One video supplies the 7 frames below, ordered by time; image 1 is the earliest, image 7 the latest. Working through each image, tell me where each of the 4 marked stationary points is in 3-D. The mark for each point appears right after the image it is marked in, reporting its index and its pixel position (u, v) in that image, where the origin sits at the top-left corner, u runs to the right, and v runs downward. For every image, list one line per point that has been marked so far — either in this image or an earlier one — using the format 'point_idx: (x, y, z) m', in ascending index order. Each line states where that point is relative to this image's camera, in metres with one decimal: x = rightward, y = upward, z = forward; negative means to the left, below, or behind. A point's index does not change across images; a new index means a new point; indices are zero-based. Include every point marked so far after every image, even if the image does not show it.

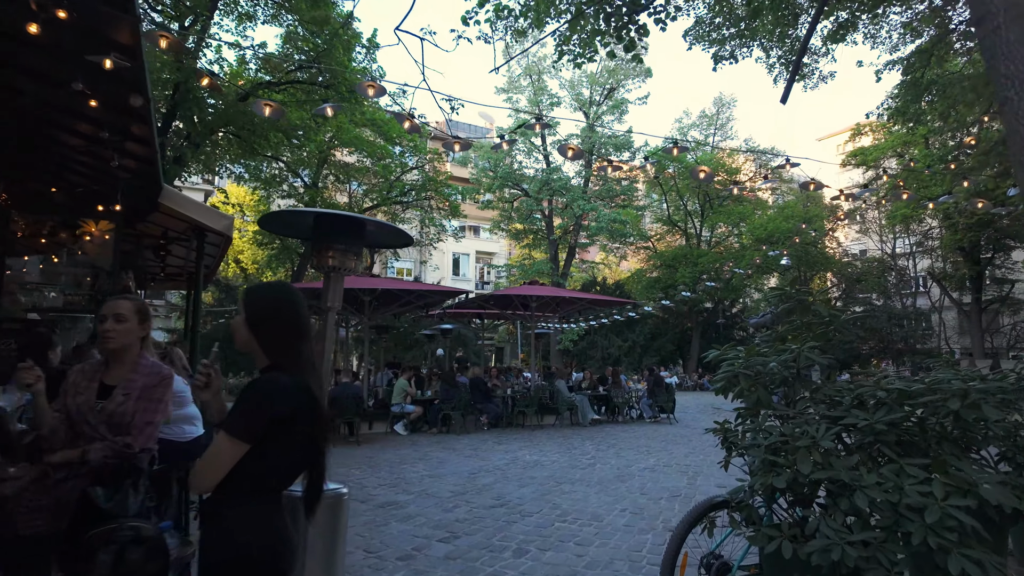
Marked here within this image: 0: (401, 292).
0: (-2.0, 0.0, +10.6) m
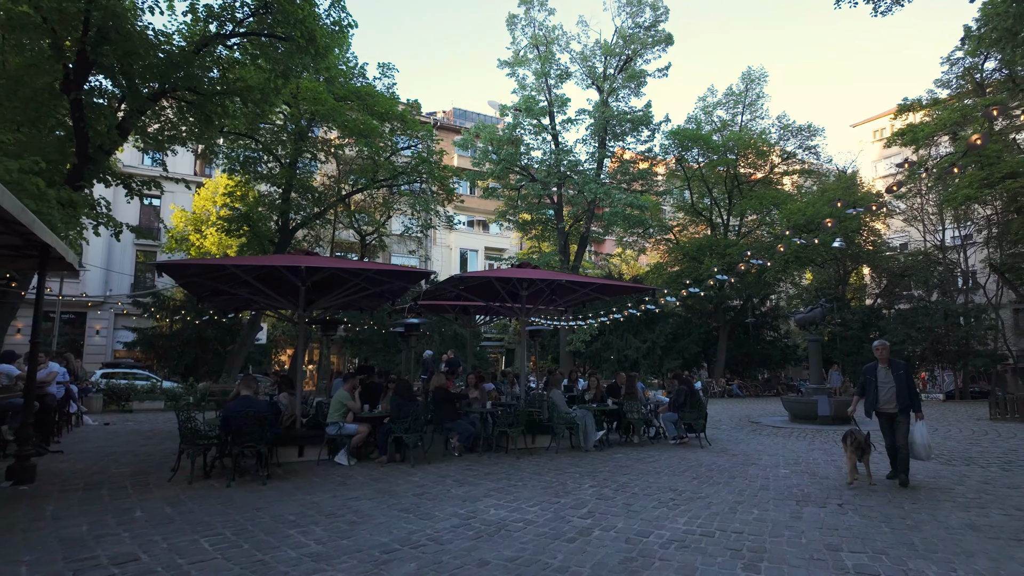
0: (-2.3, +0.2, +8.1) m
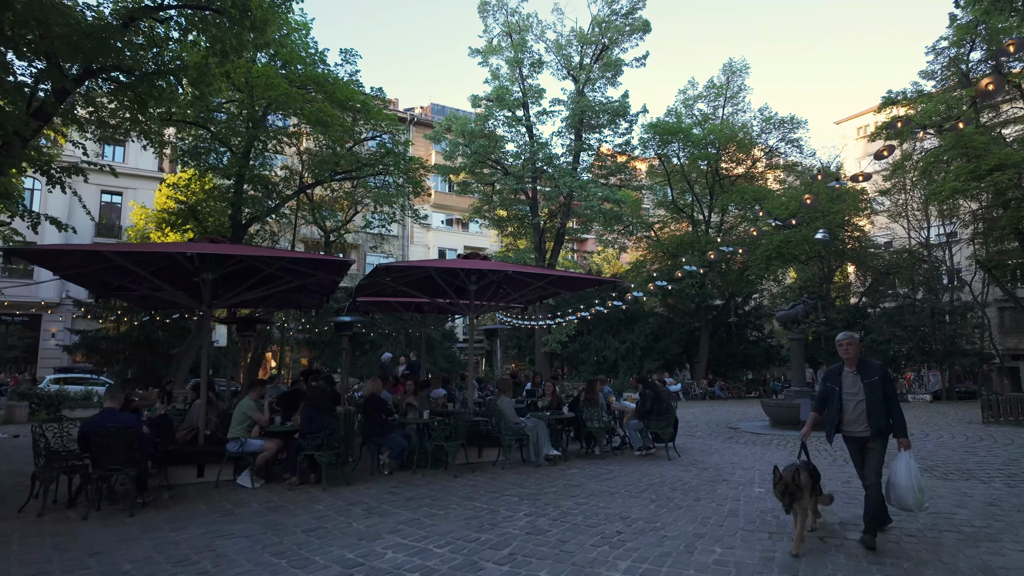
0: (-3.0, +0.3, +7.1) m
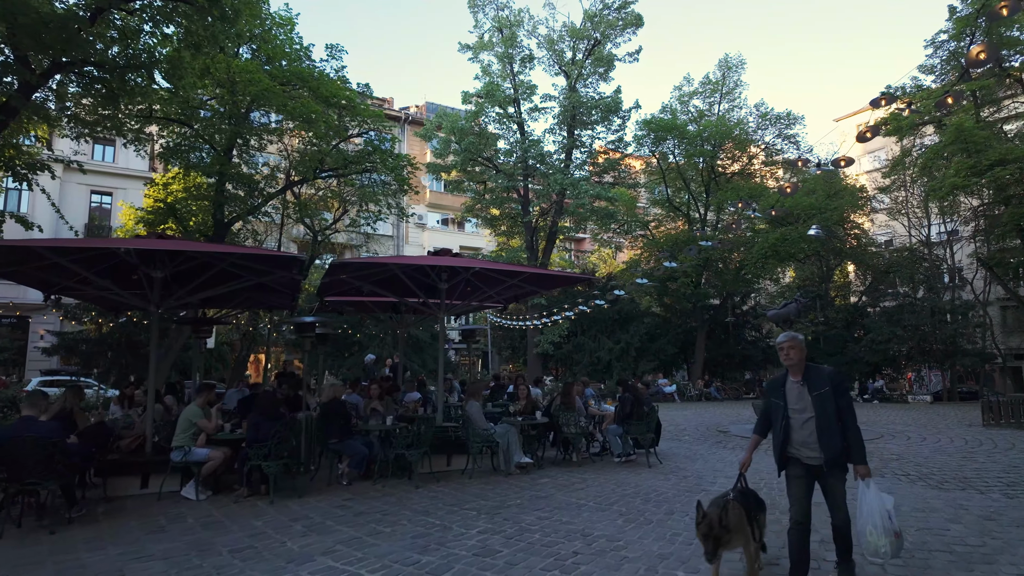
0: (-3.4, +0.3, +6.7) m
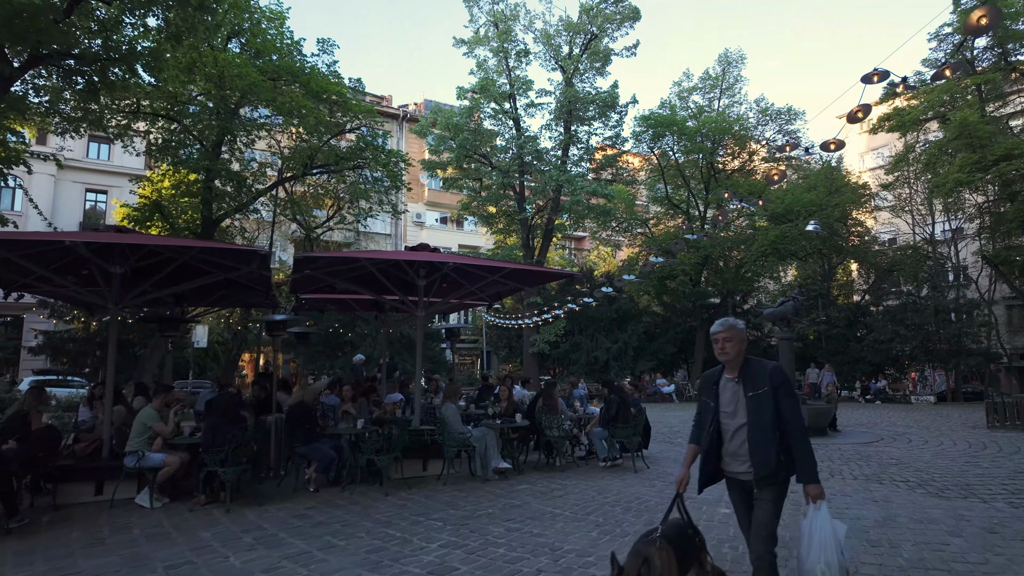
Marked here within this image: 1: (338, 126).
0: (-3.7, +0.4, +6.3) m
1: (-5.6, +5.2, +19.4) m
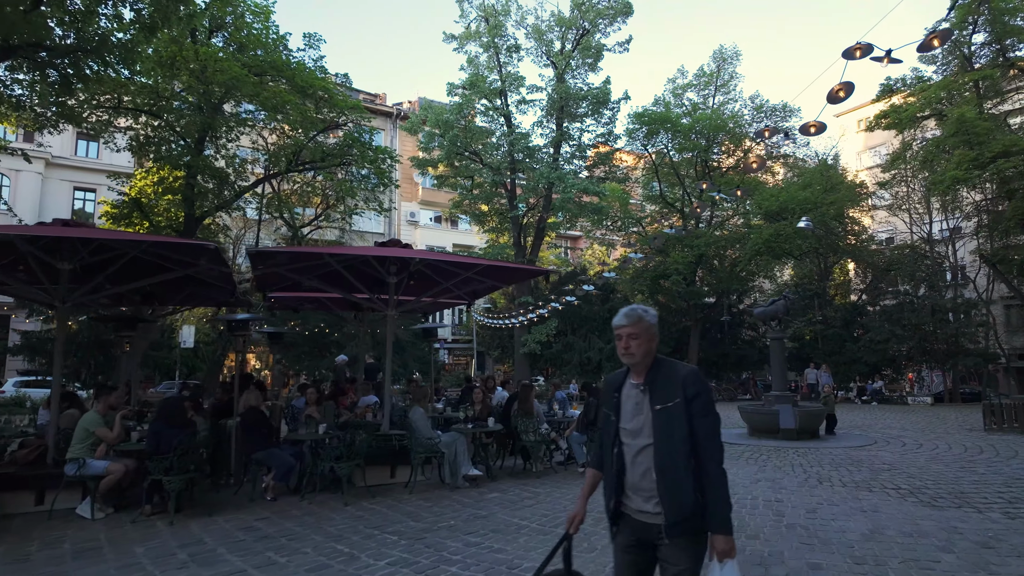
0: (-4.0, +0.4, +6.0) m
1: (-5.9, +5.3, +19.0) m
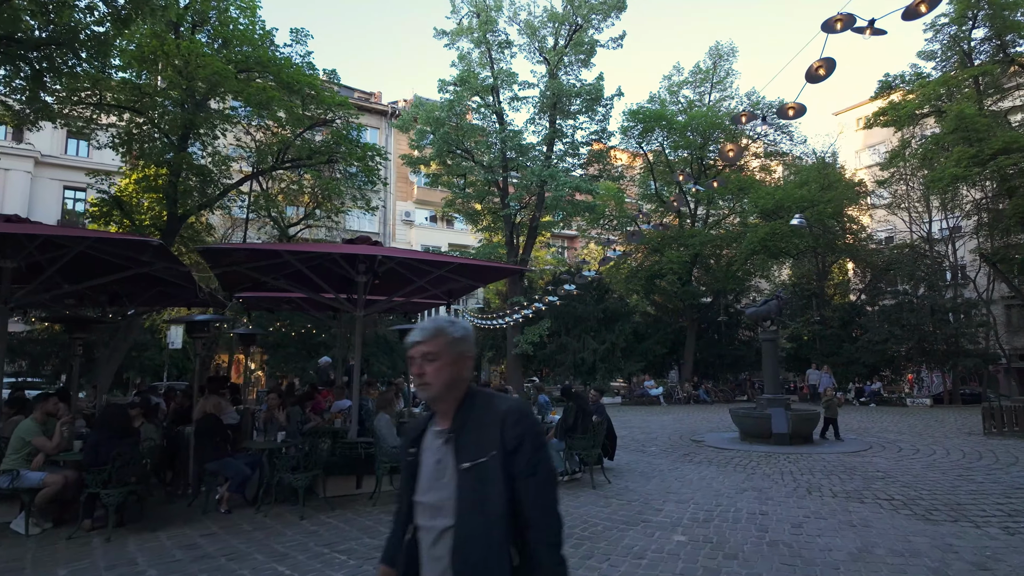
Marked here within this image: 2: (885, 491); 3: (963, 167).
0: (-4.3, +0.4, +5.6) m
1: (-6.2, +5.3, +18.7) m
2: (+4.0, -2.2, +6.5) m
3: (+13.8, +3.7, +18.4) m
